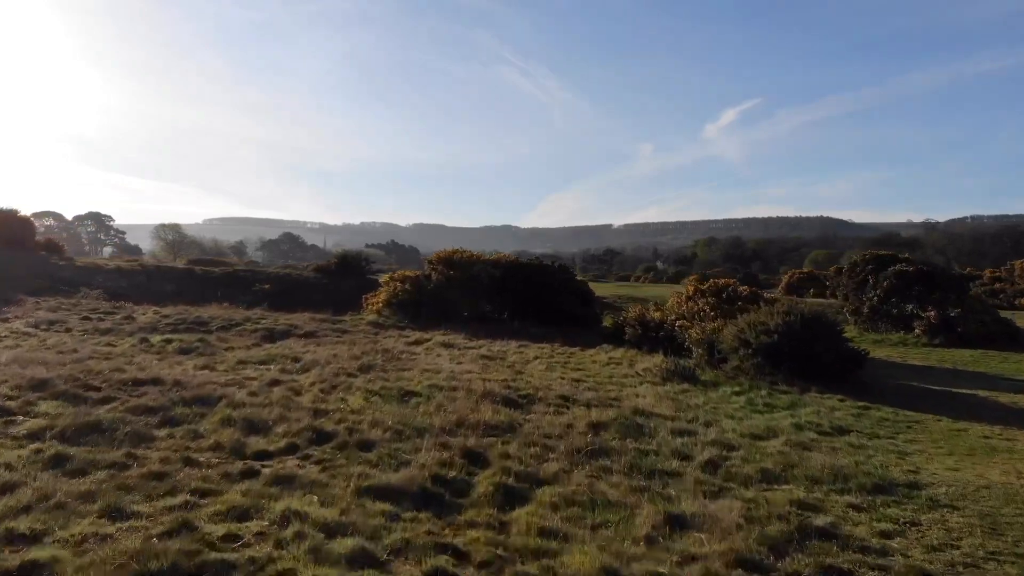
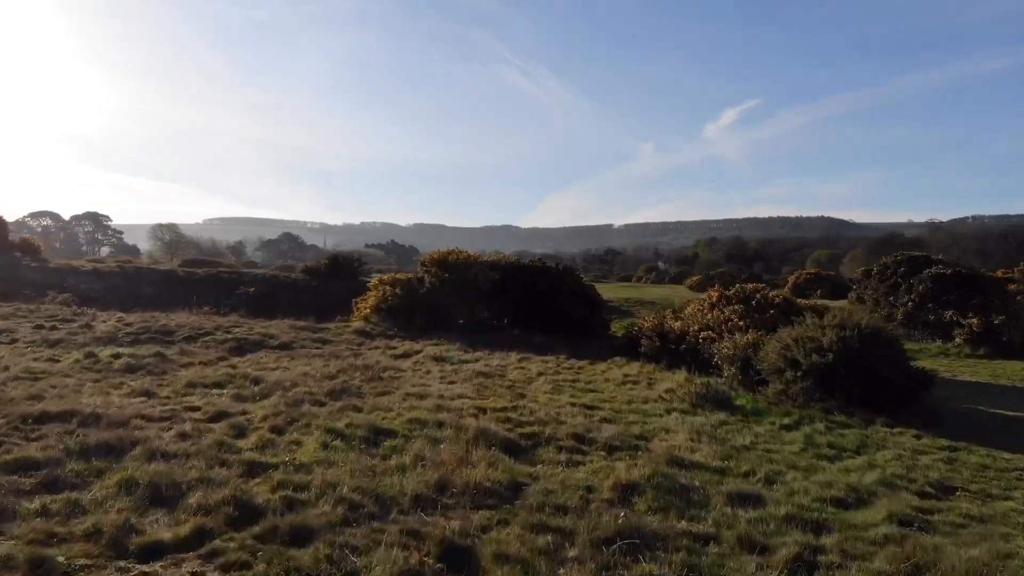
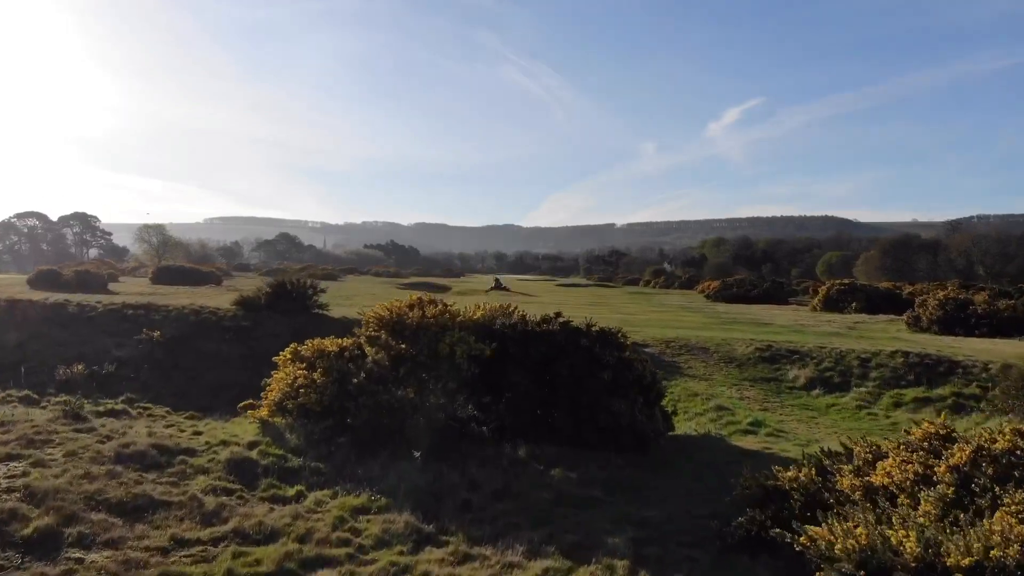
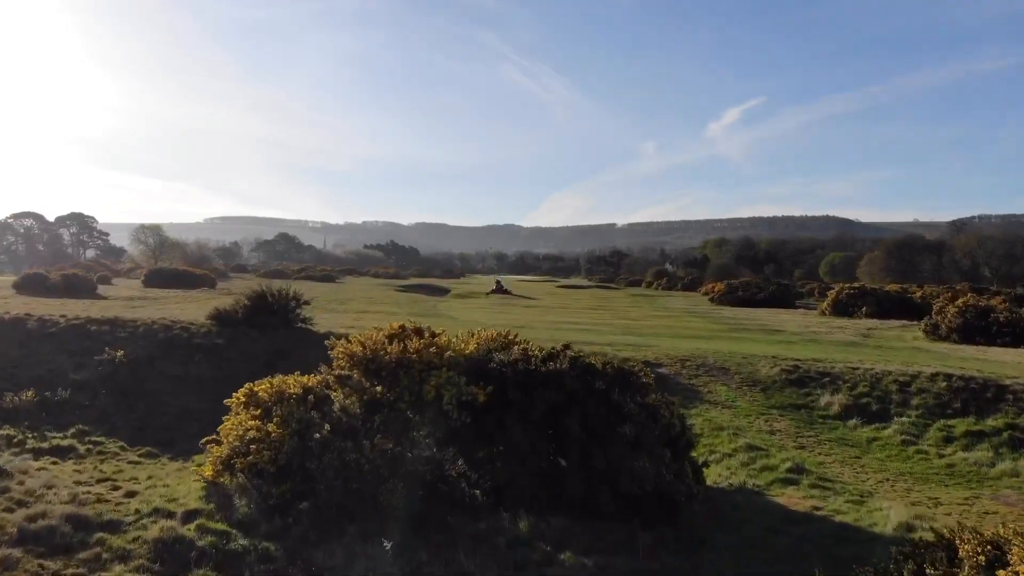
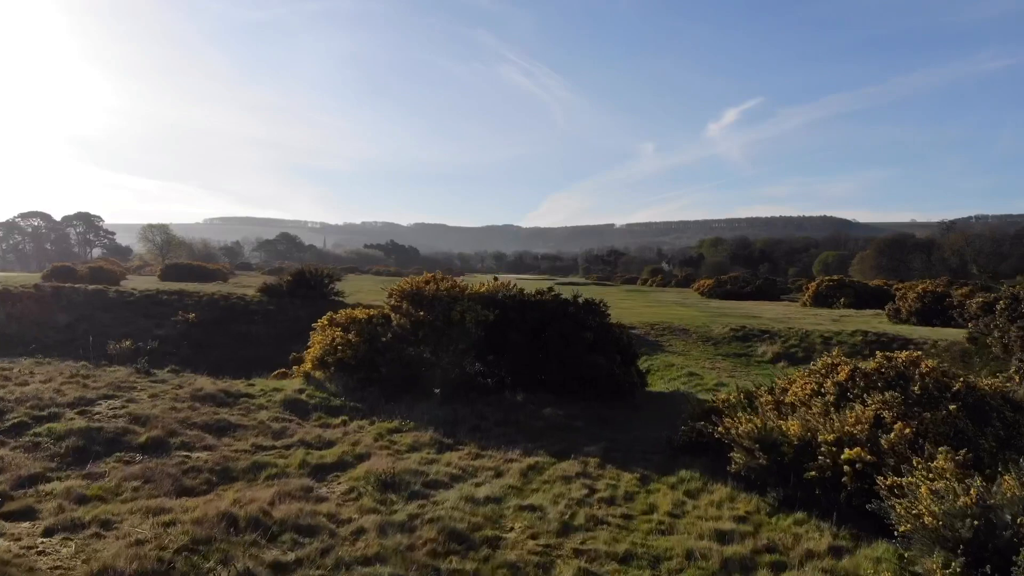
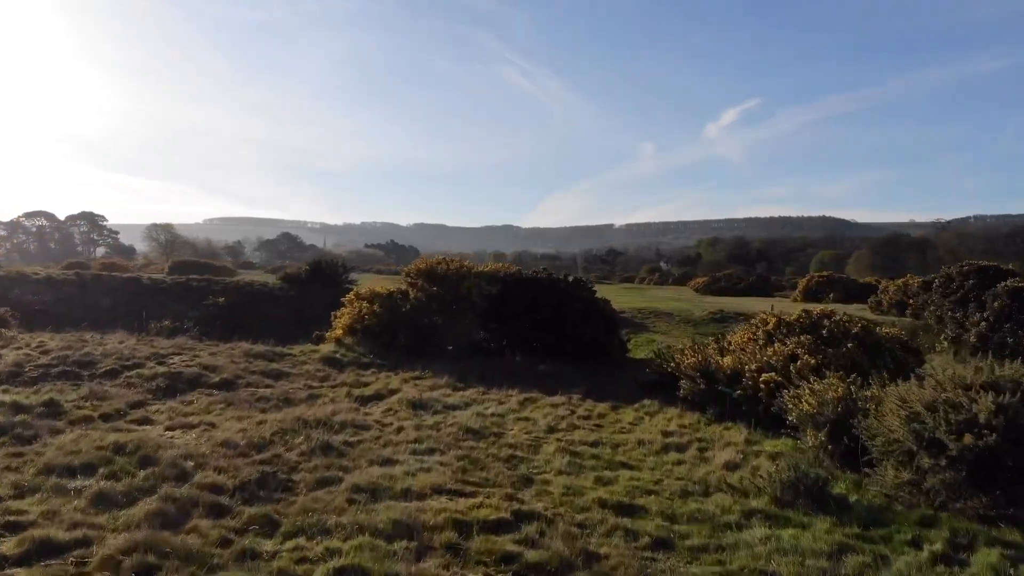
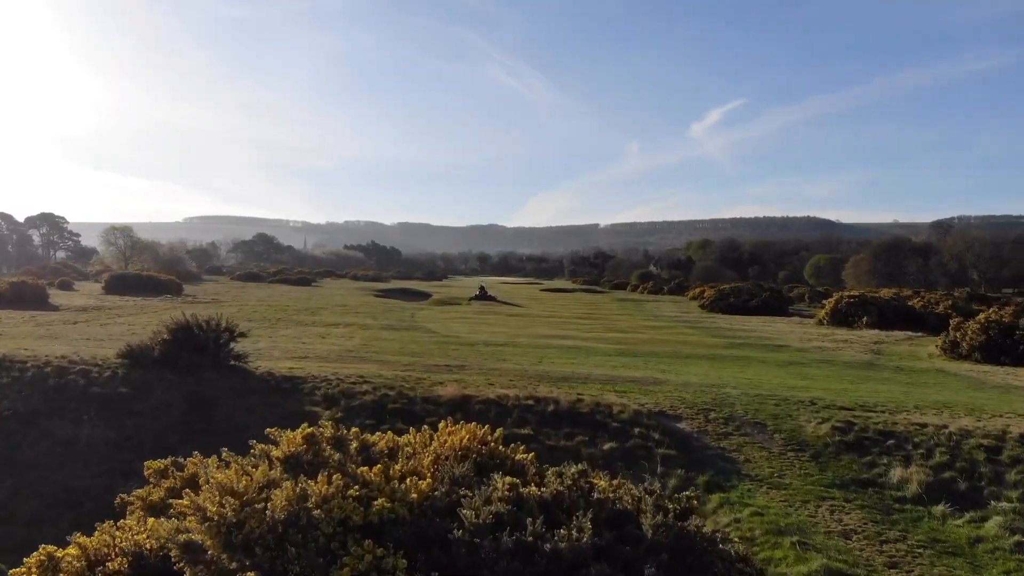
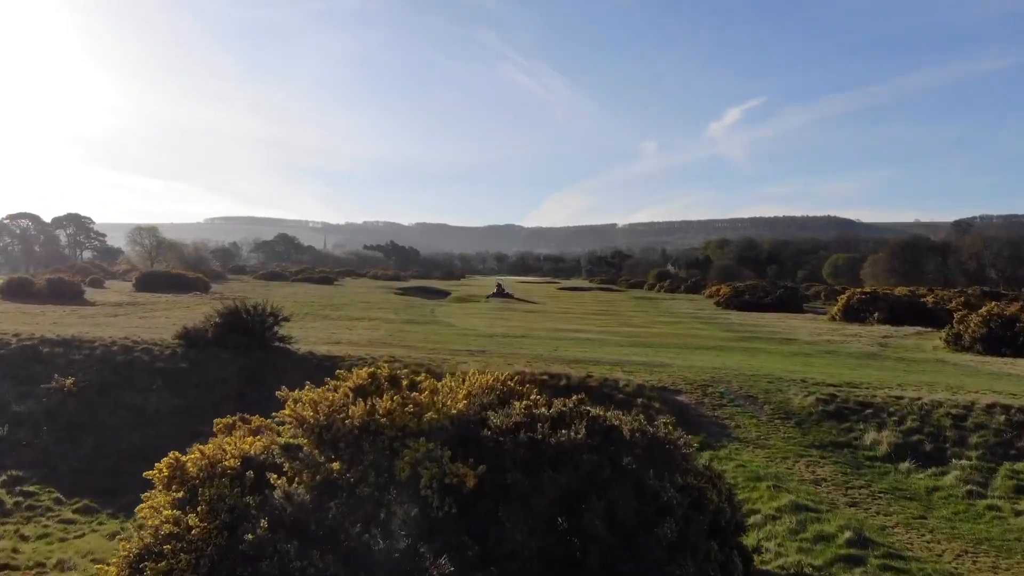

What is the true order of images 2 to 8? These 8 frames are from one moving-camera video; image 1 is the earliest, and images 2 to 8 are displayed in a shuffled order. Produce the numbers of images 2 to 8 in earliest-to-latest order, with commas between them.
2, 6, 5, 3, 4, 8, 7
